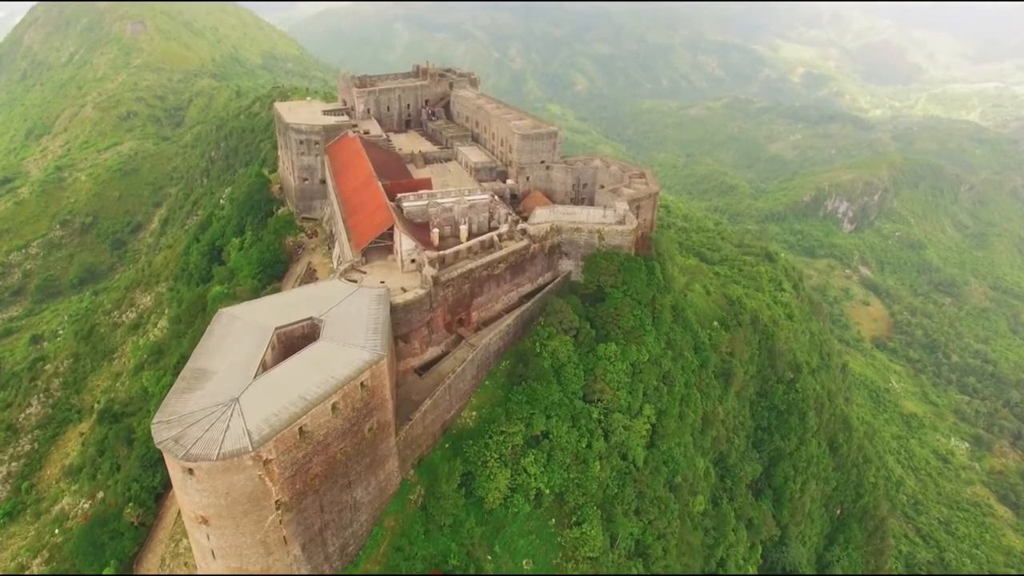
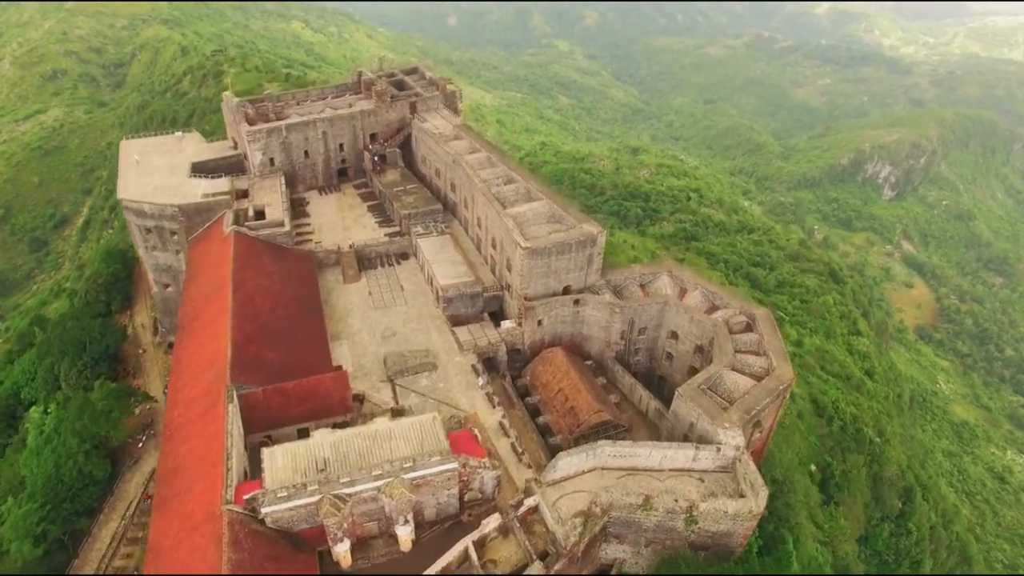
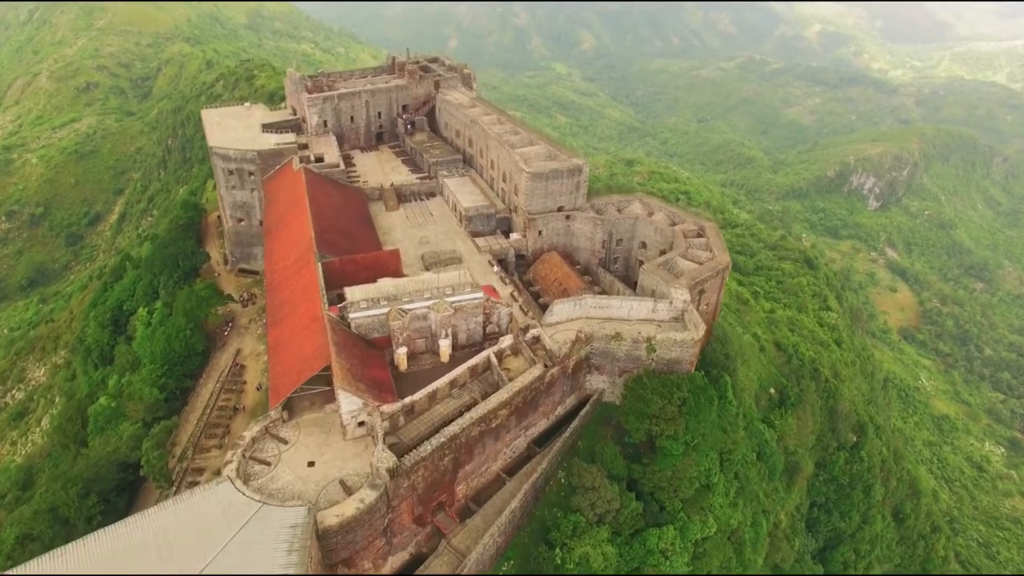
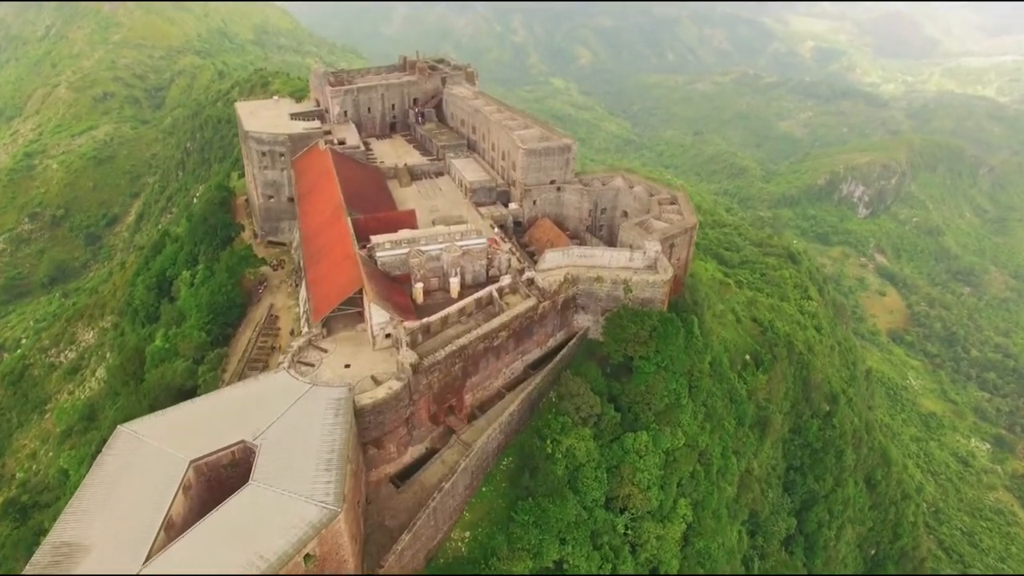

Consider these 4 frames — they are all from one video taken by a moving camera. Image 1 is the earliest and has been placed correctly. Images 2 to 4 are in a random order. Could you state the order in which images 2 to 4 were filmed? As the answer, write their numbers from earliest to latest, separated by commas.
4, 3, 2
